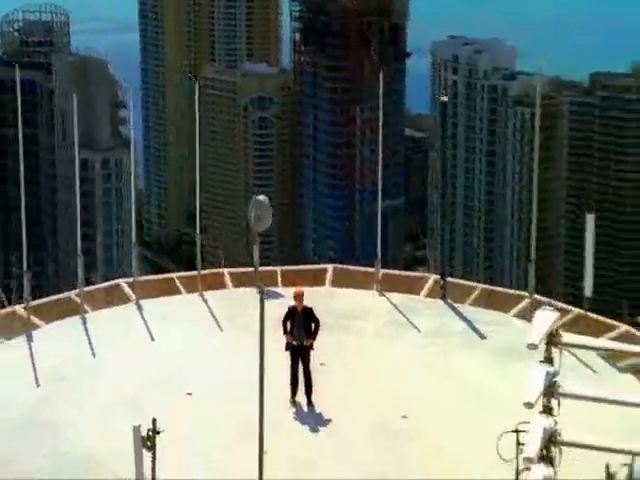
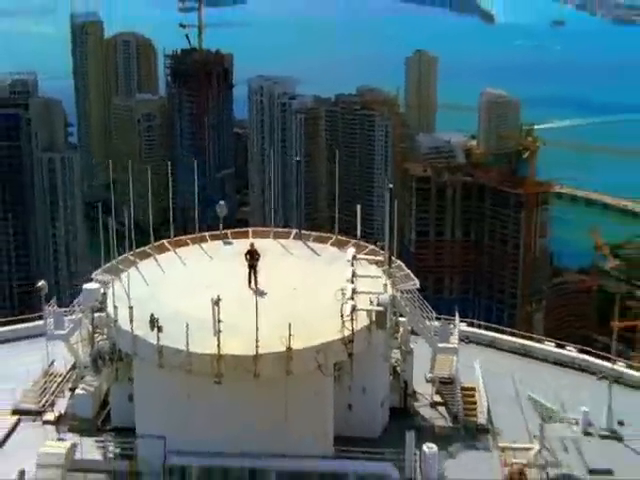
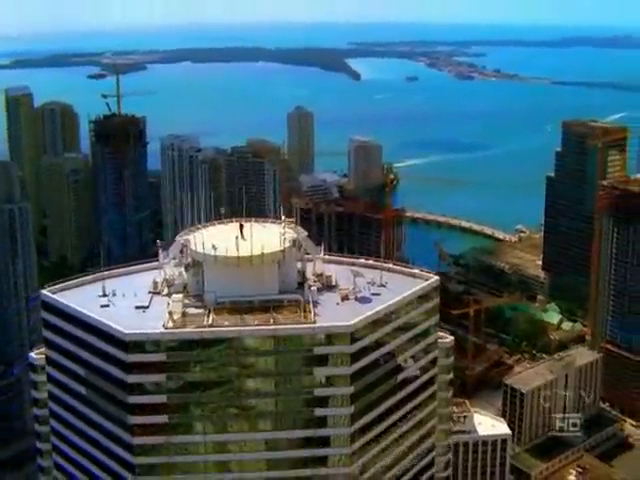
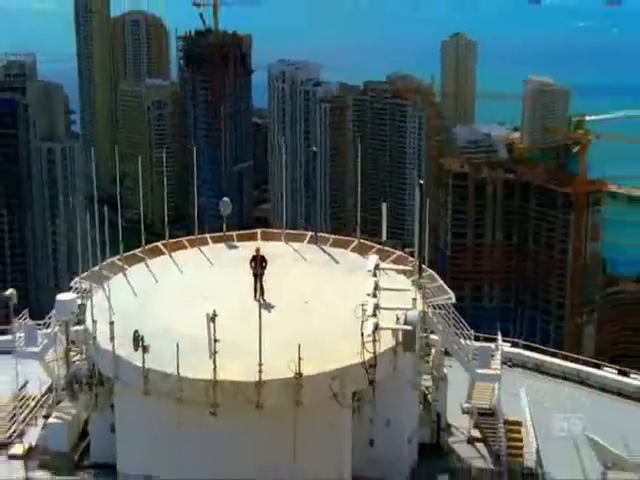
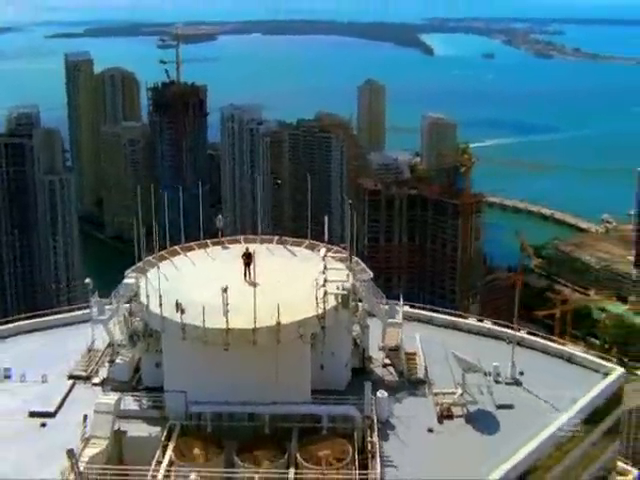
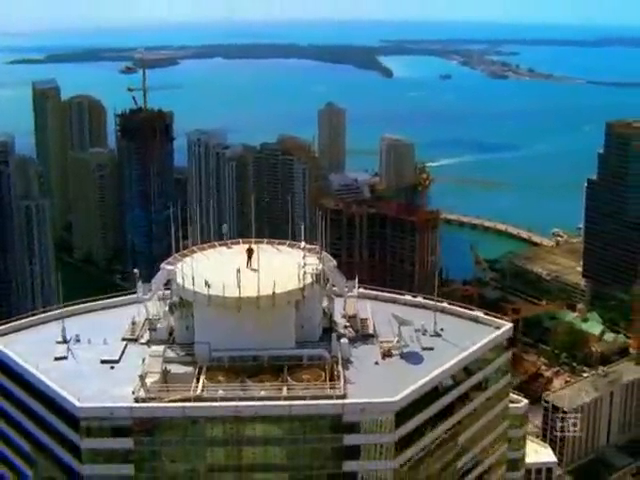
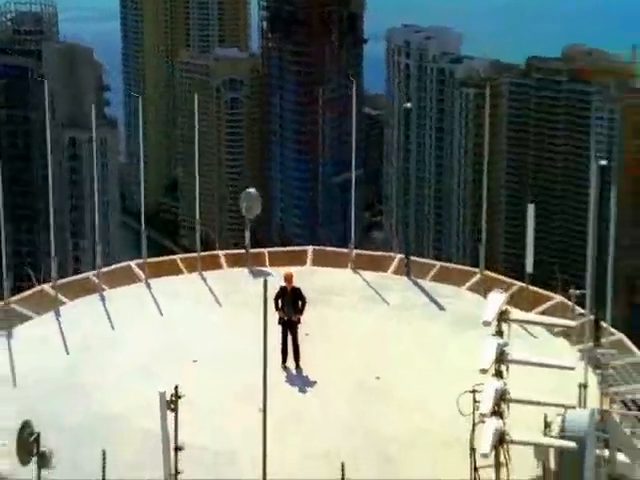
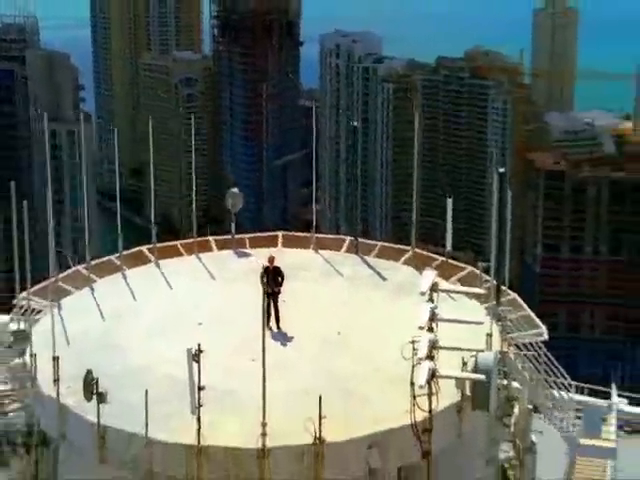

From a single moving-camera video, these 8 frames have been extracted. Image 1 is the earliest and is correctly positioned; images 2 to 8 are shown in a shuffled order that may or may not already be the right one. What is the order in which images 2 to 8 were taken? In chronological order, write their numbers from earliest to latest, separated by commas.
7, 8, 4, 2, 5, 6, 3
